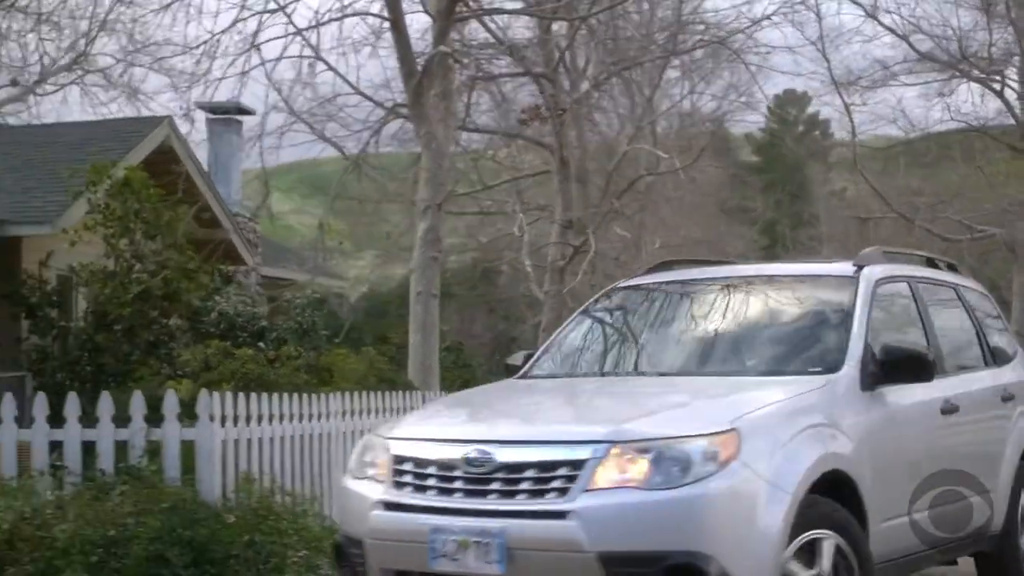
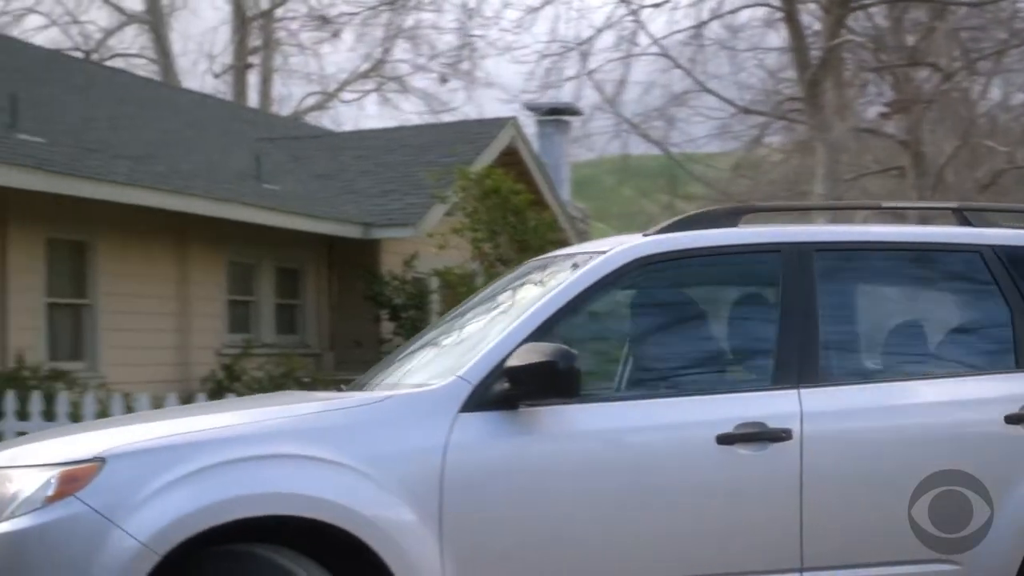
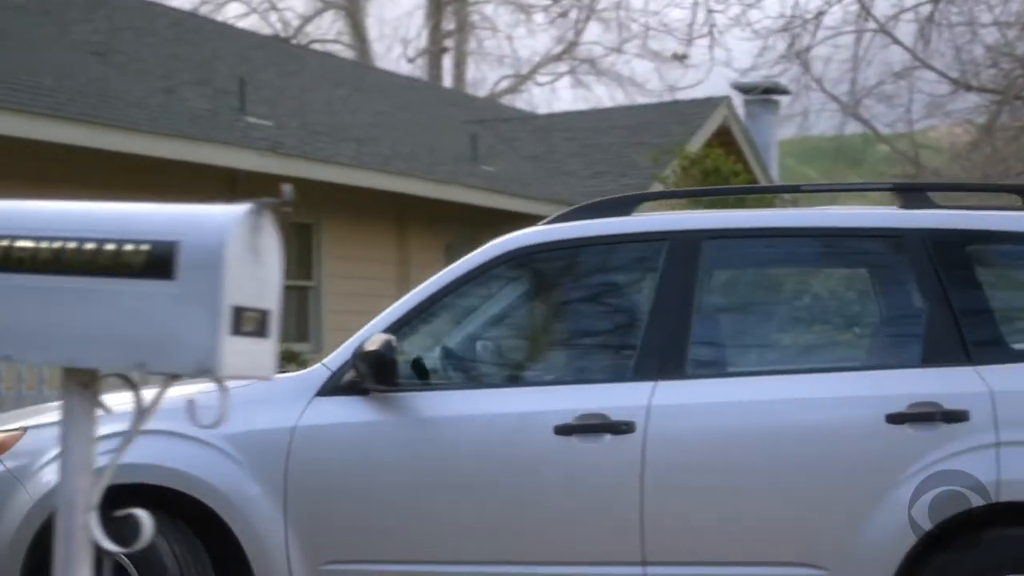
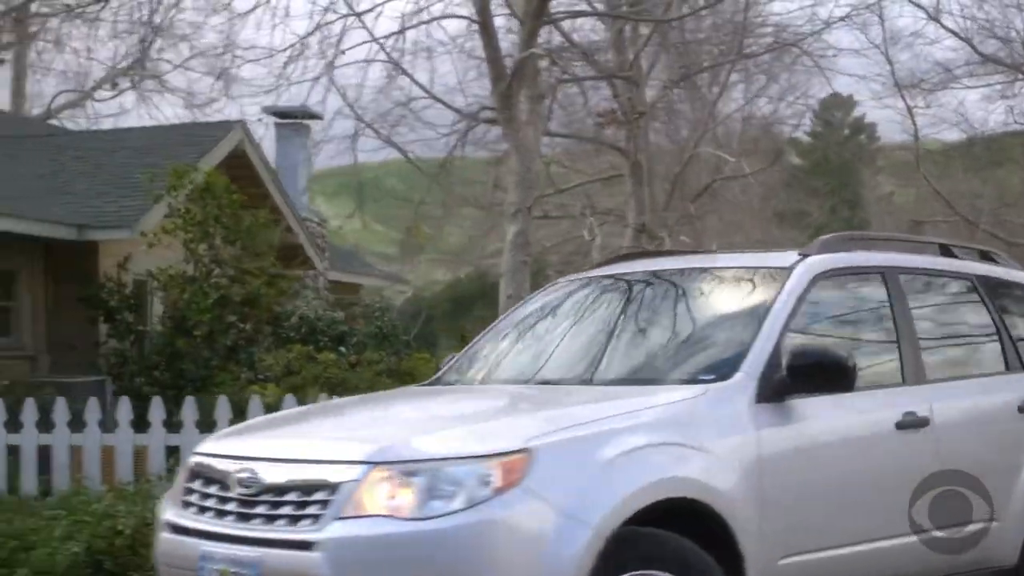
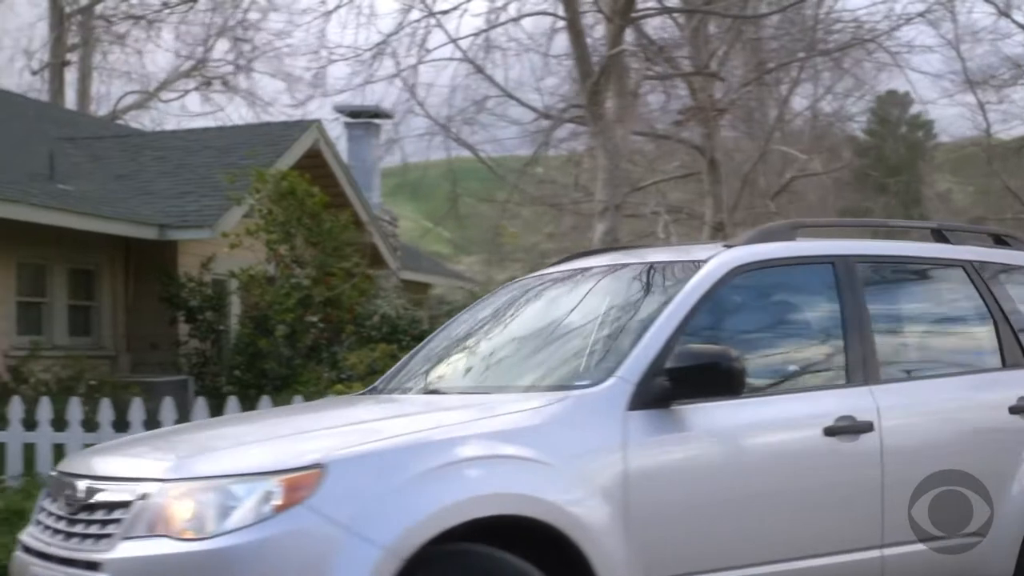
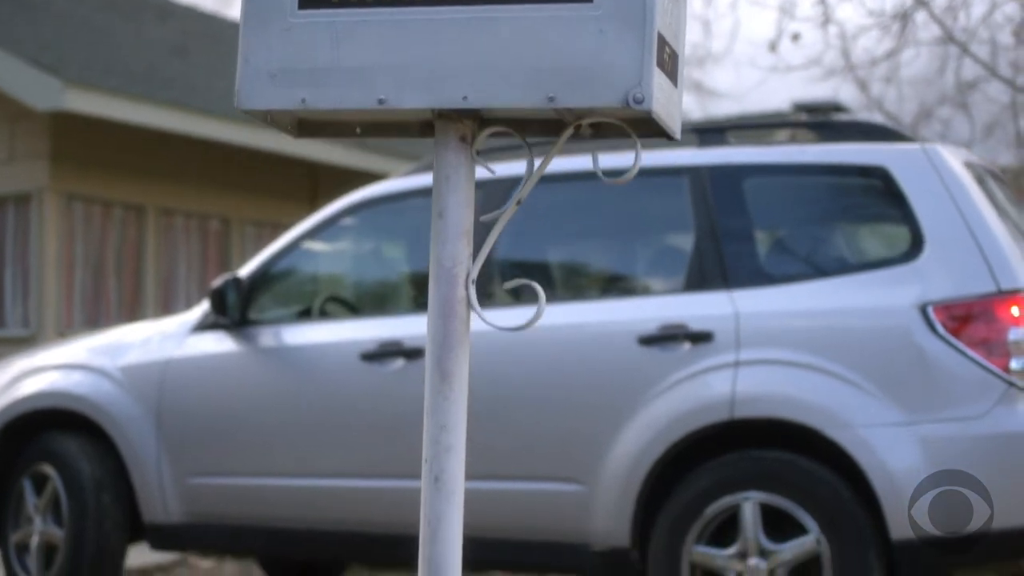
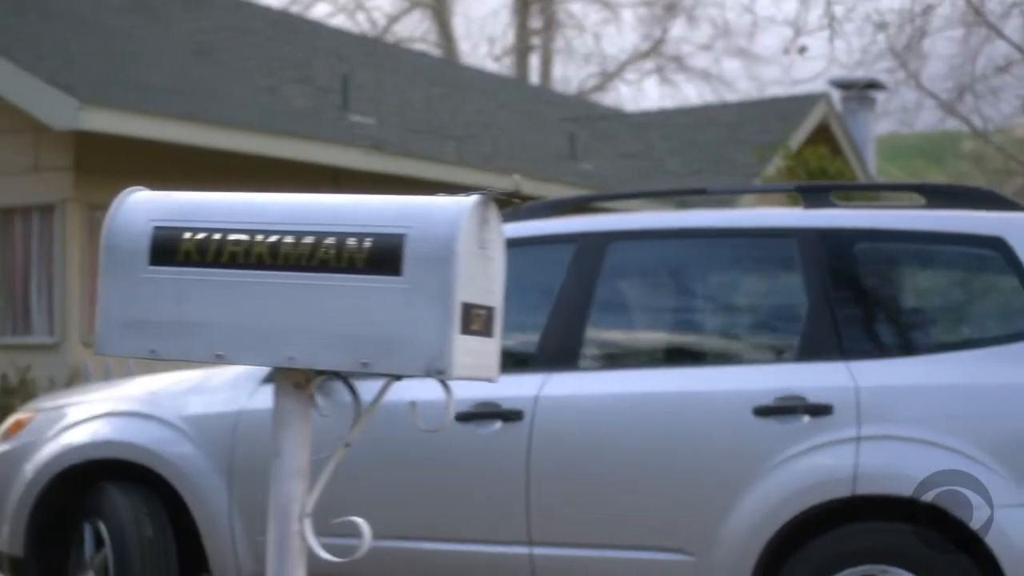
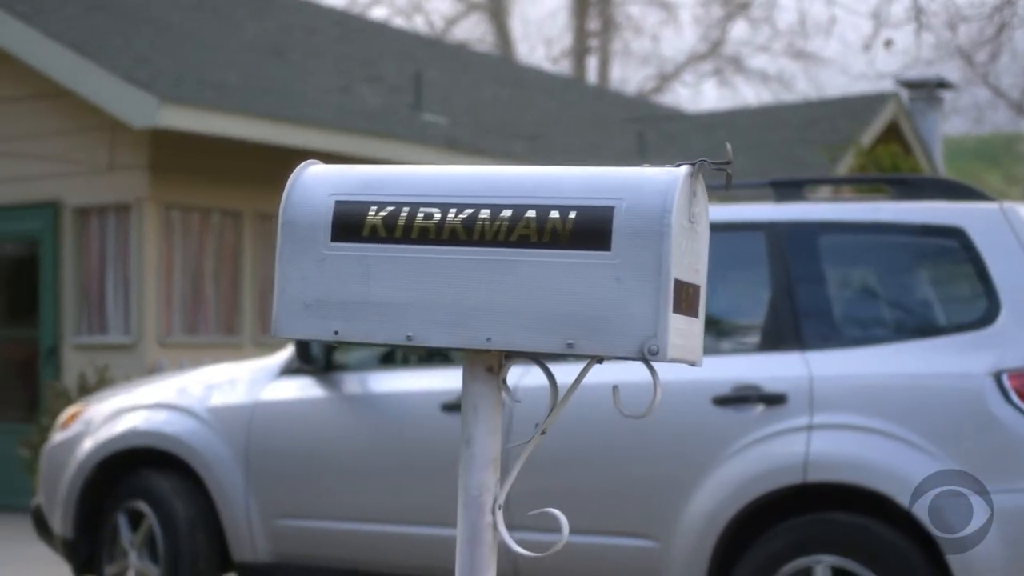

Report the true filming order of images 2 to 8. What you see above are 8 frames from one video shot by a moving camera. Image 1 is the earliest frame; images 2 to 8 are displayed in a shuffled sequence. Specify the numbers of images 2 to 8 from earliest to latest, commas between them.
4, 5, 2, 3, 7, 8, 6
